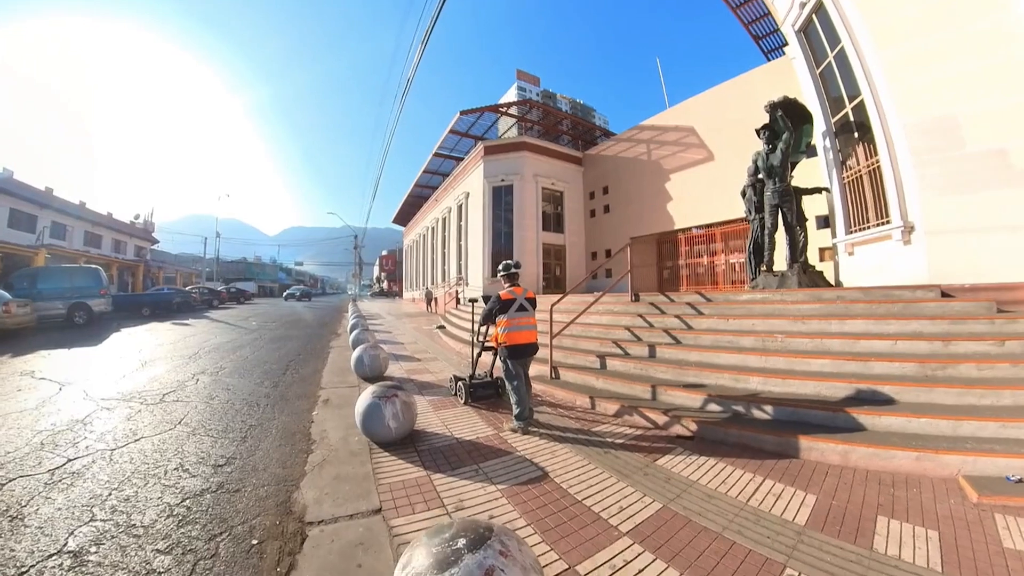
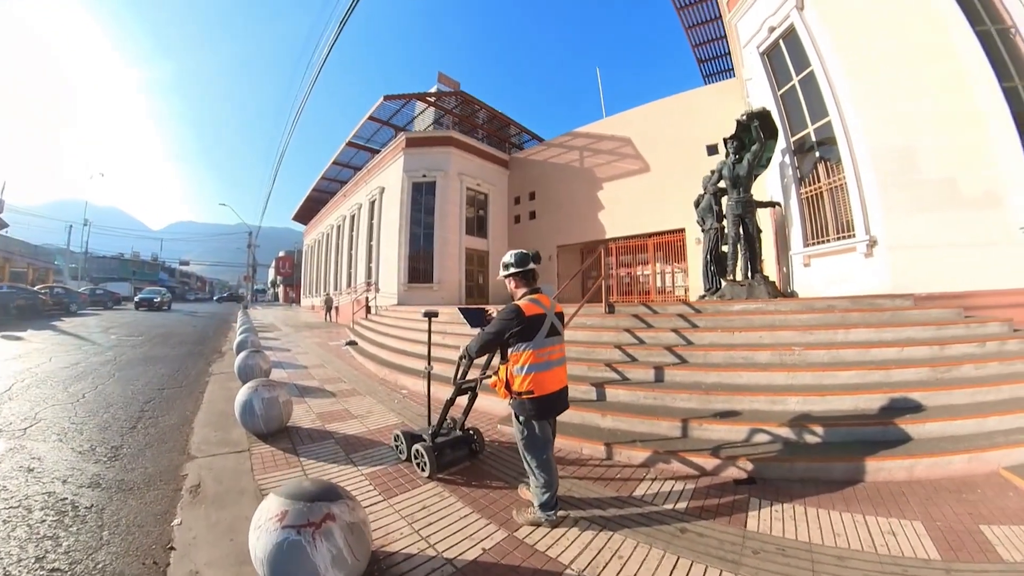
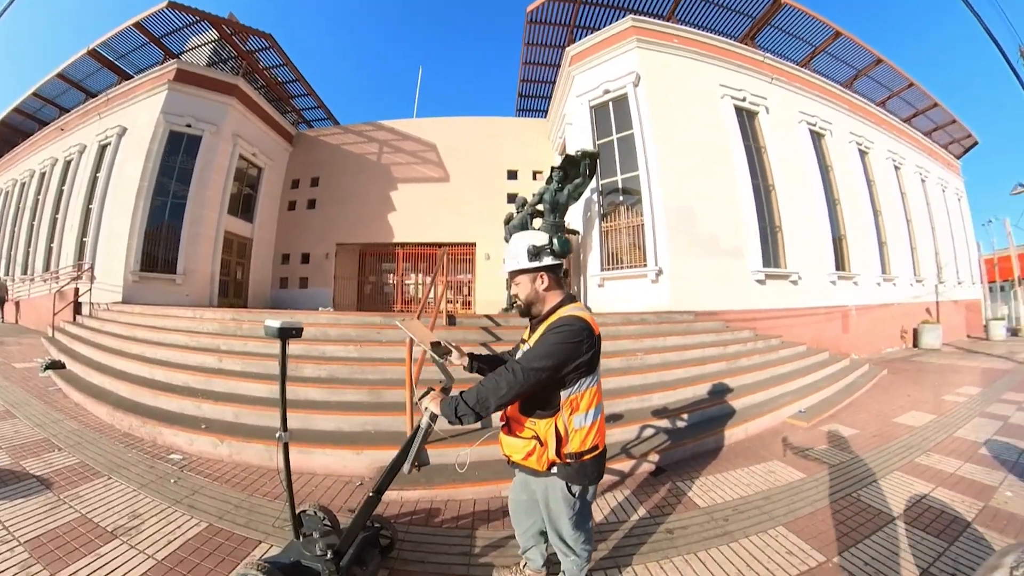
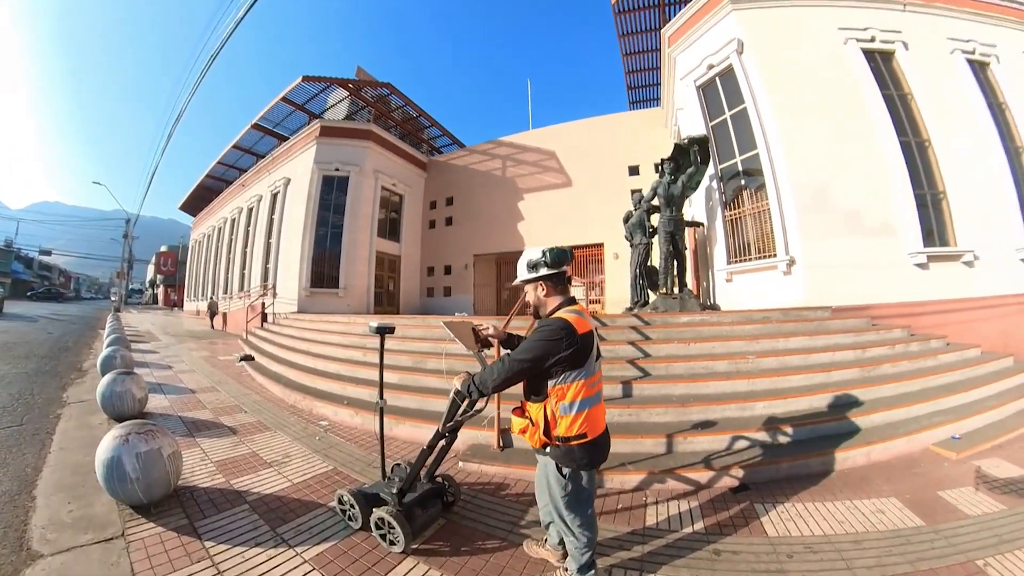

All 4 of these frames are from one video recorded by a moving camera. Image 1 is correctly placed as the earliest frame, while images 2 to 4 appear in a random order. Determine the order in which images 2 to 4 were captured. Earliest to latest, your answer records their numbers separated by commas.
2, 4, 3
